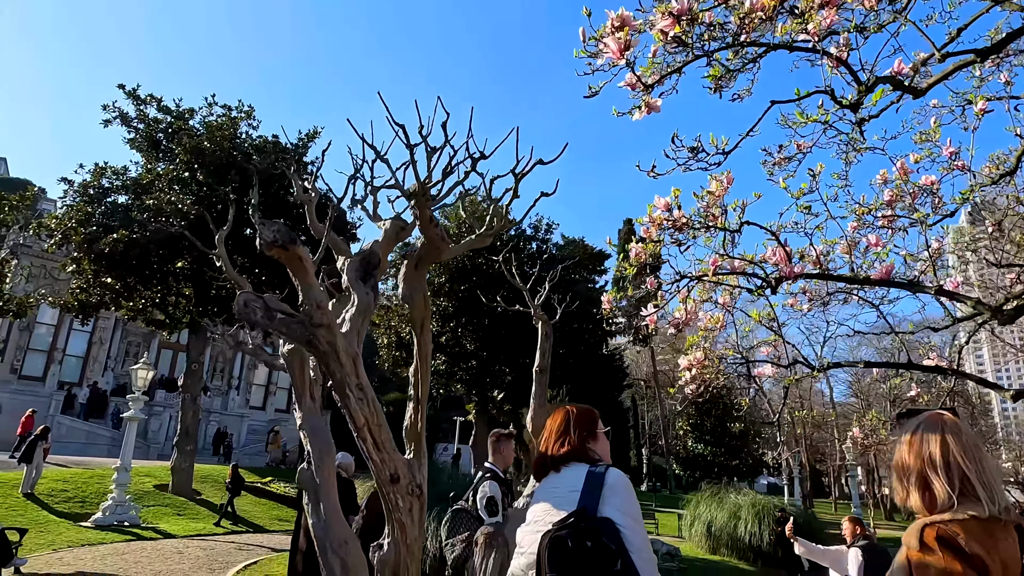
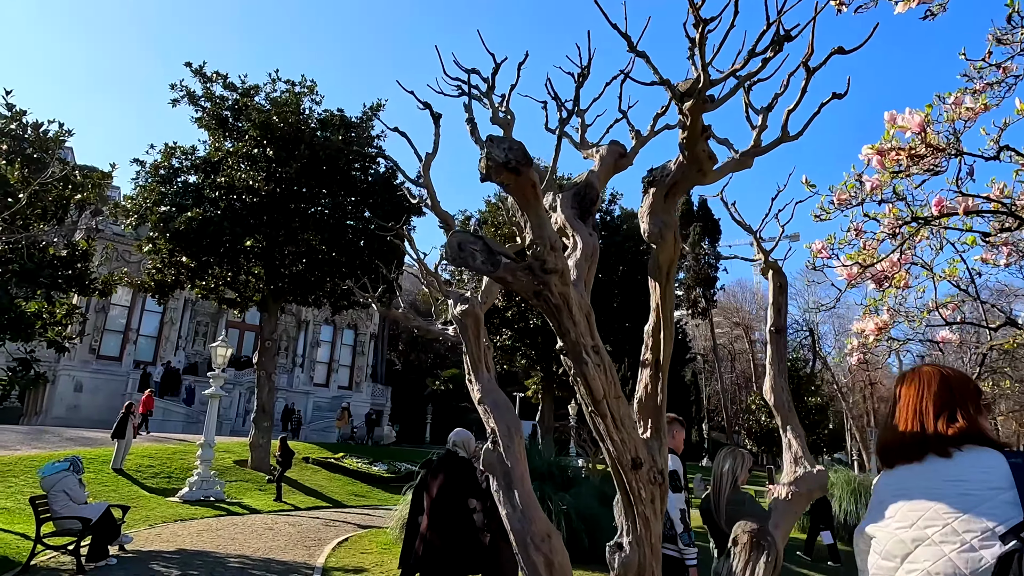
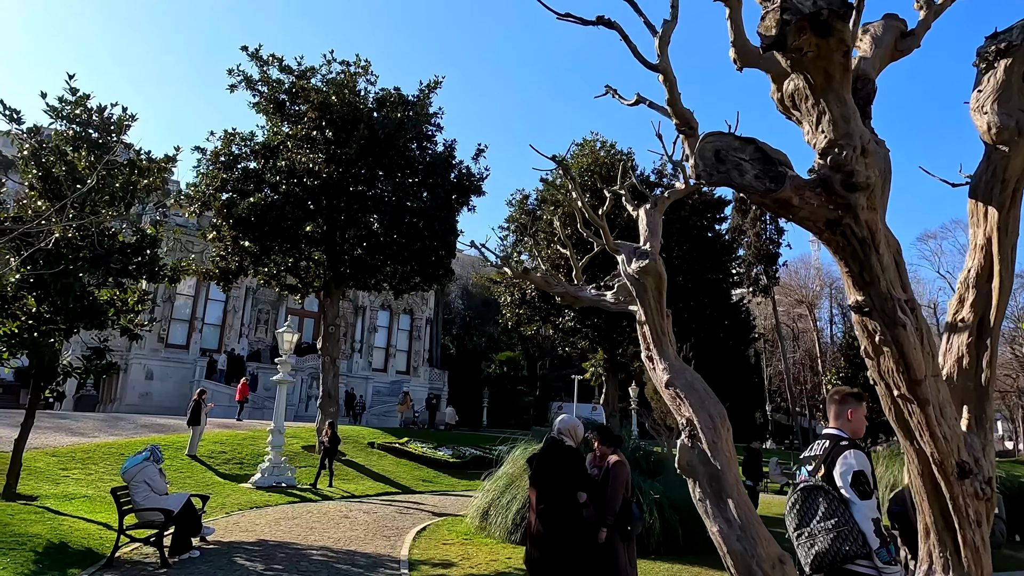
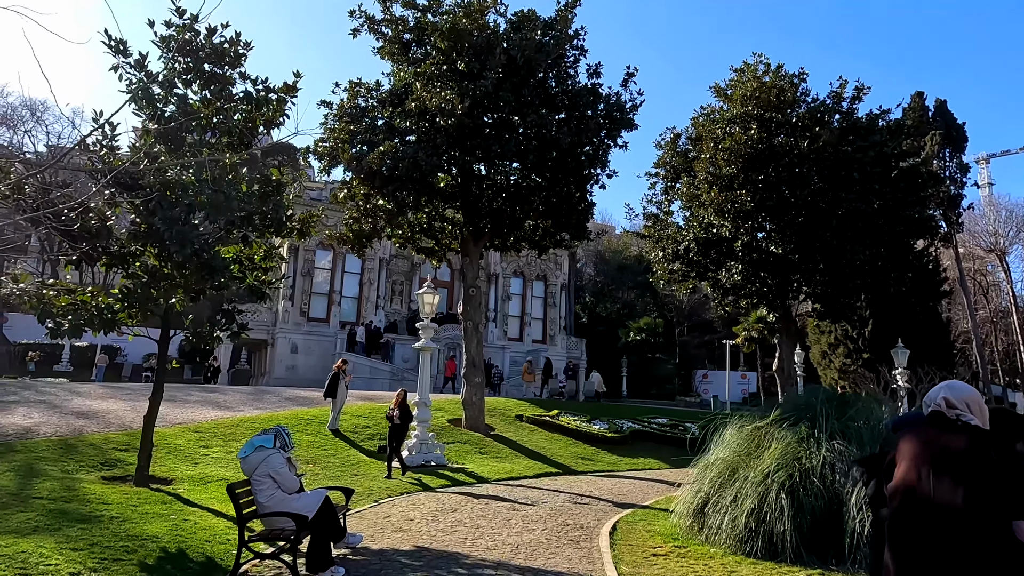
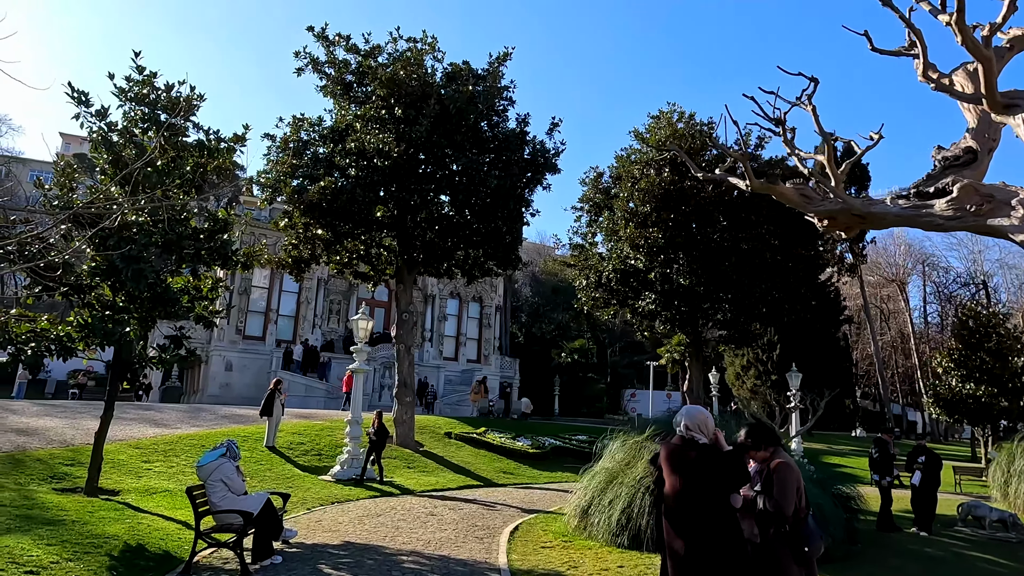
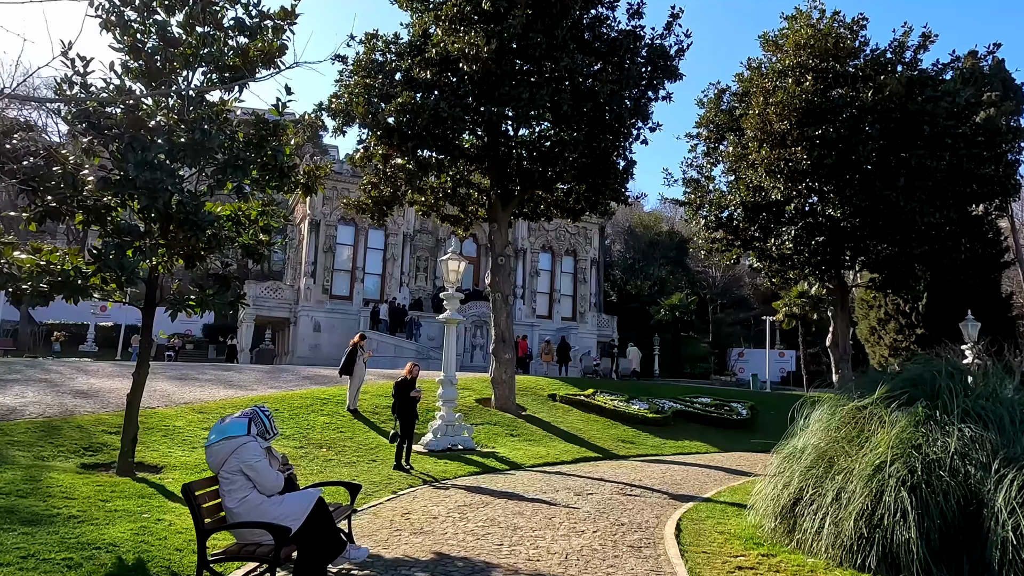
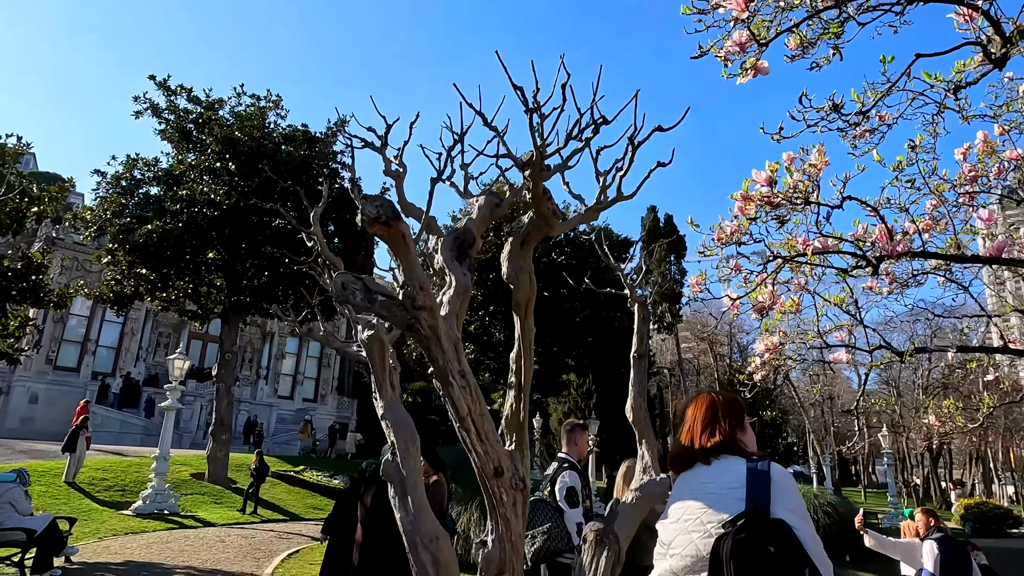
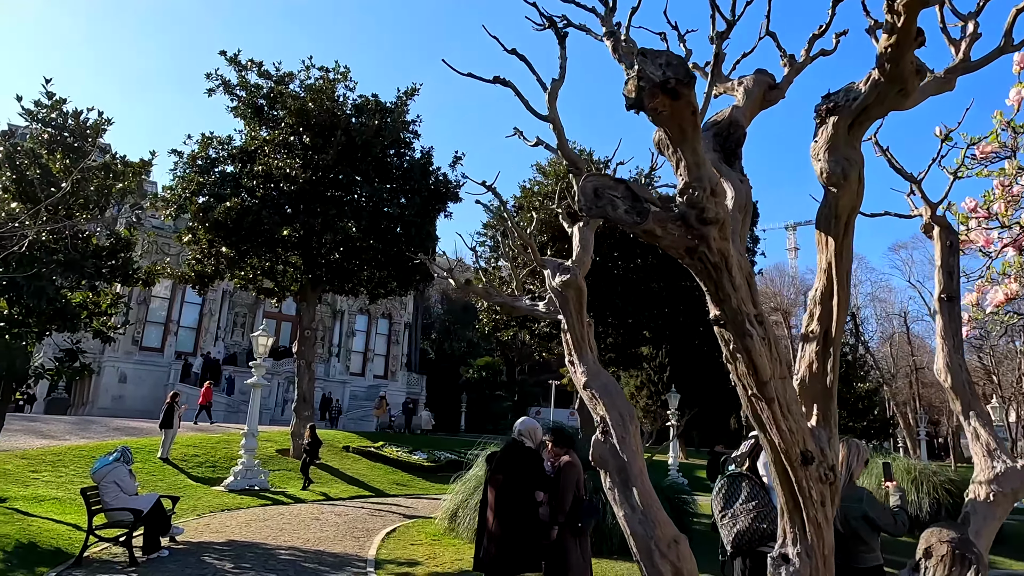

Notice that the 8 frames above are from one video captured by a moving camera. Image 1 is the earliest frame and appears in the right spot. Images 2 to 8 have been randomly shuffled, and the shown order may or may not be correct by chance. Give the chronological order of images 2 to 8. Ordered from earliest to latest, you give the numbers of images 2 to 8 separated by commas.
7, 2, 8, 3, 5, 4, 6
